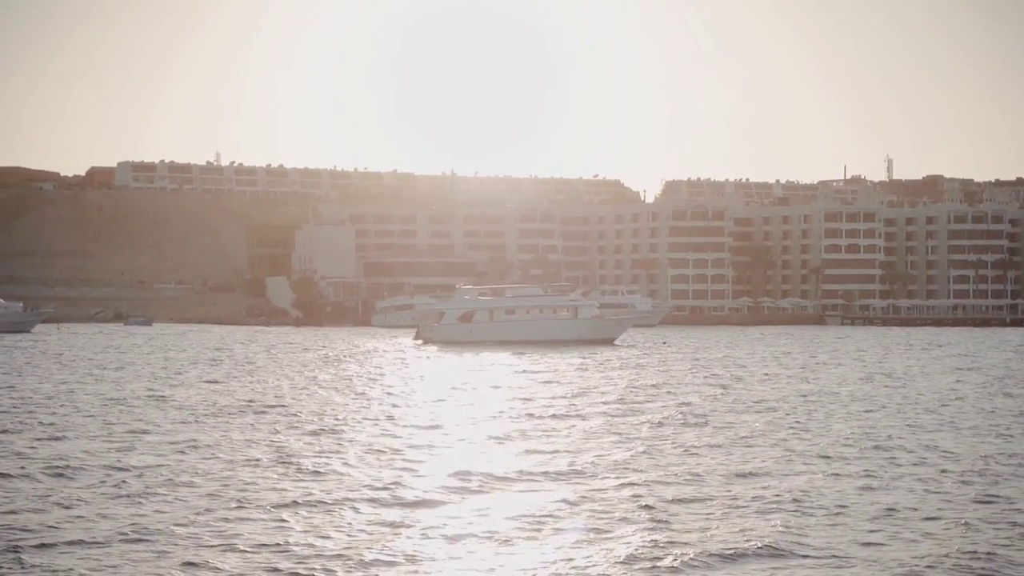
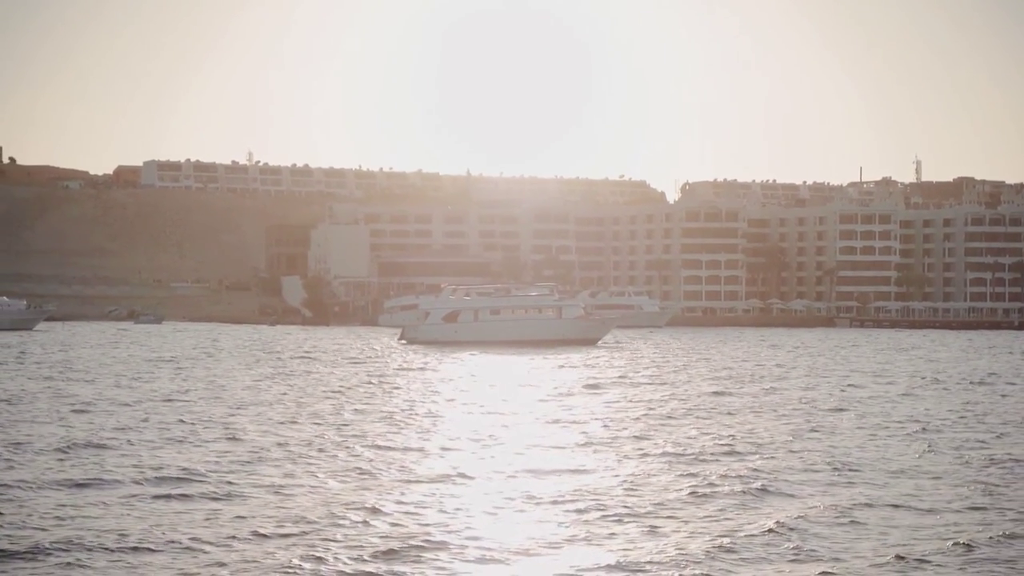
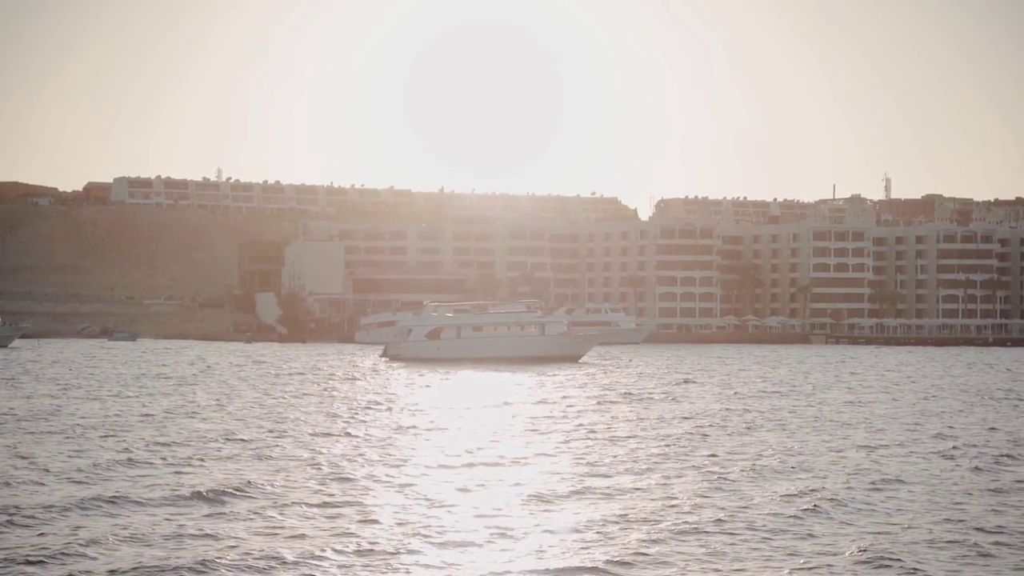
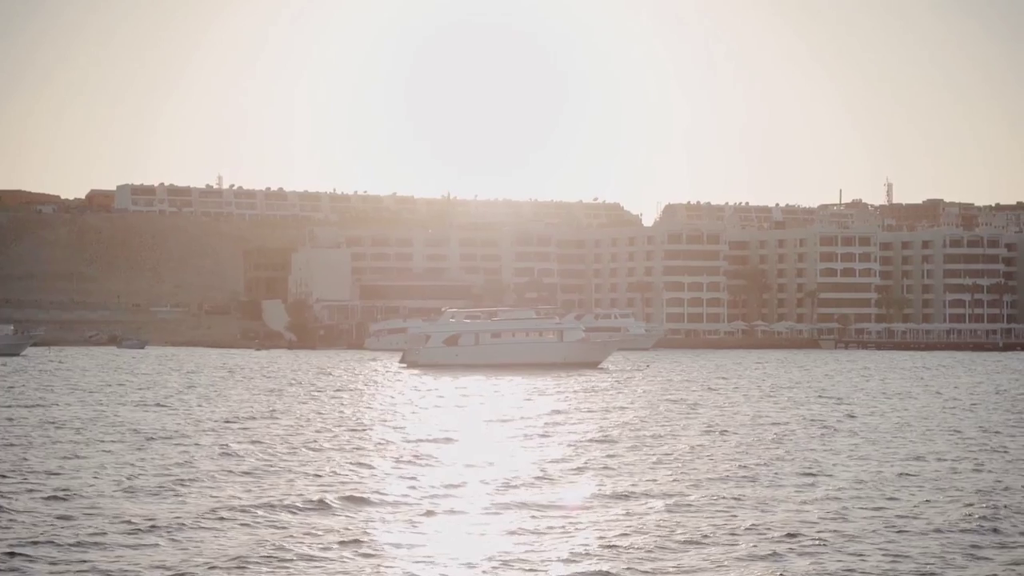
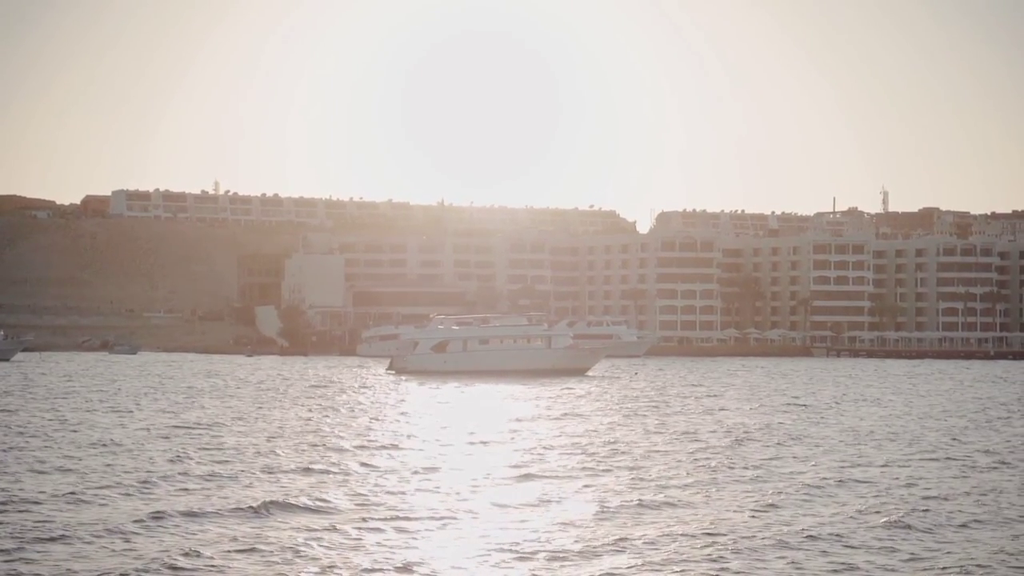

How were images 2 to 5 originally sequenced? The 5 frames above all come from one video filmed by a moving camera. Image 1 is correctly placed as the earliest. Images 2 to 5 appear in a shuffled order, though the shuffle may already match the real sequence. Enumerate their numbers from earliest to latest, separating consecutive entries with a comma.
4, 5, 3, 2
